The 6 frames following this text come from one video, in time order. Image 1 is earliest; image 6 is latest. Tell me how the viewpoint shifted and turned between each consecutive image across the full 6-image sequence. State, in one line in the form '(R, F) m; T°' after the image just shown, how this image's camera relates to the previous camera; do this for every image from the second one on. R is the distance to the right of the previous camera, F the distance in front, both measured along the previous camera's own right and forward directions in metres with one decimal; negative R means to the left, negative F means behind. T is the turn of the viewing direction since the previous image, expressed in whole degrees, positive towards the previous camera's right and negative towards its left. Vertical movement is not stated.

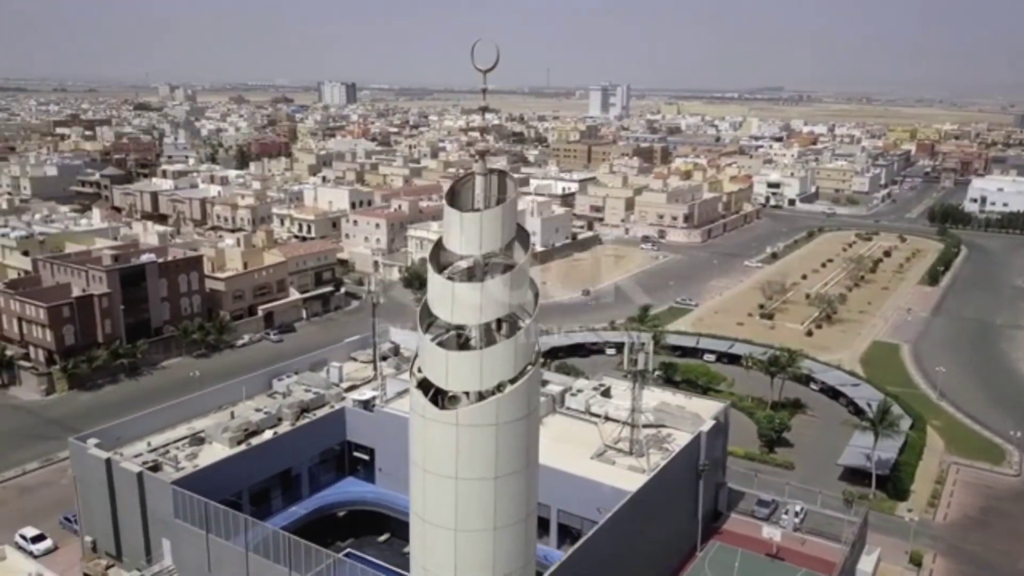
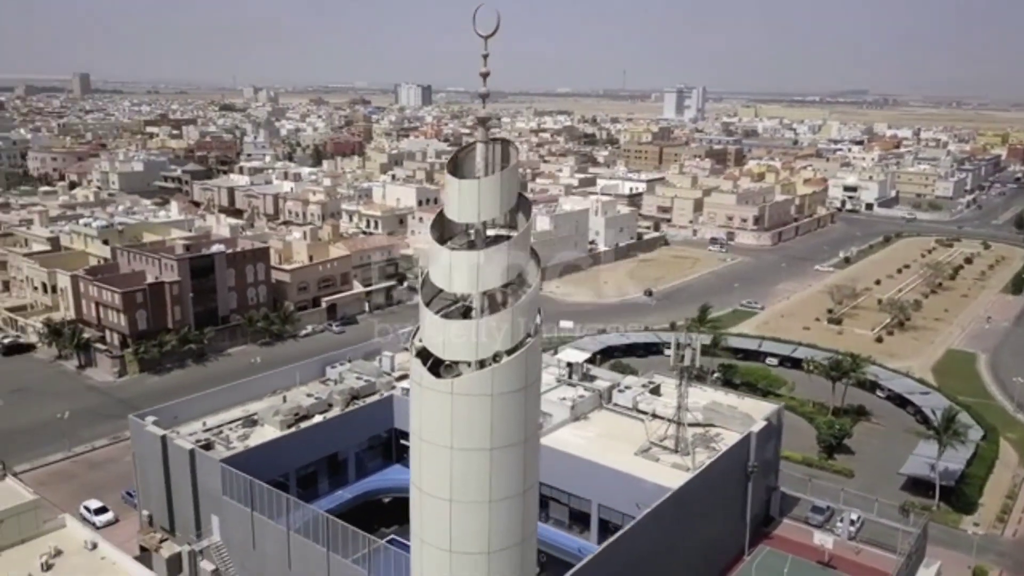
(+0.8, +0.1) m; -5°
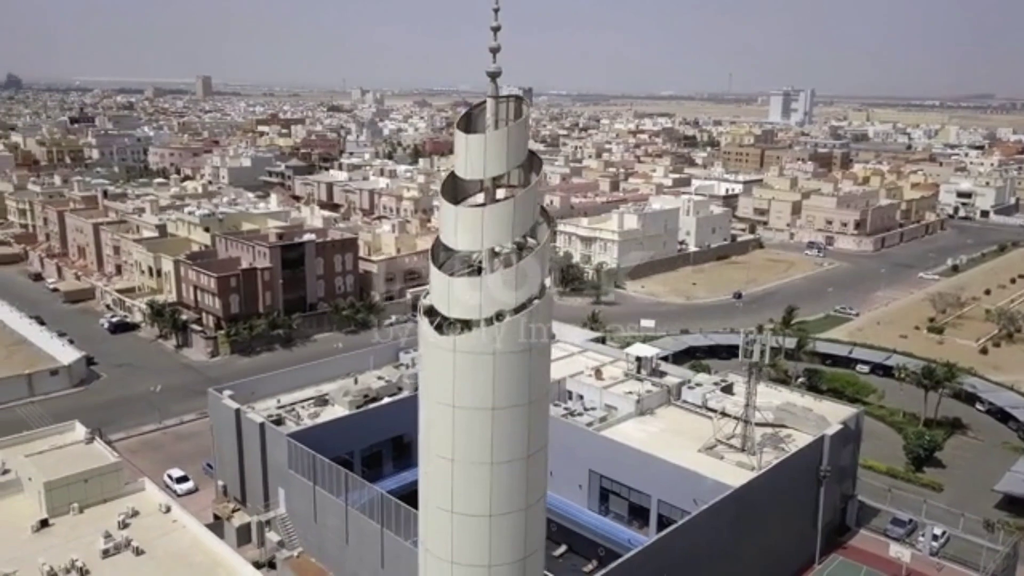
(+1.0, +0.2) m; -7°
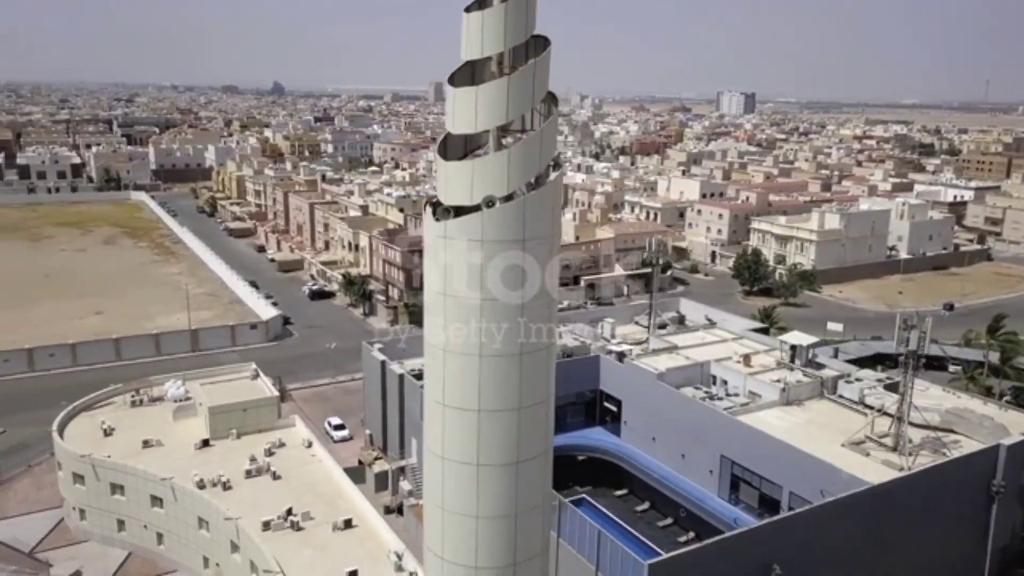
(+2.2, +0.6) m; -14°
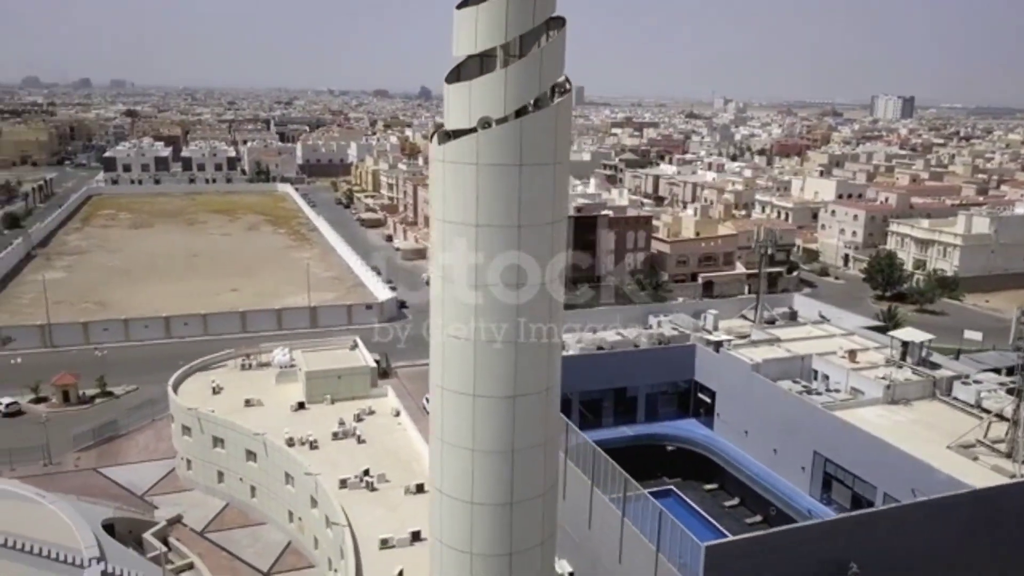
(+1.4, +0.3) m; -9°
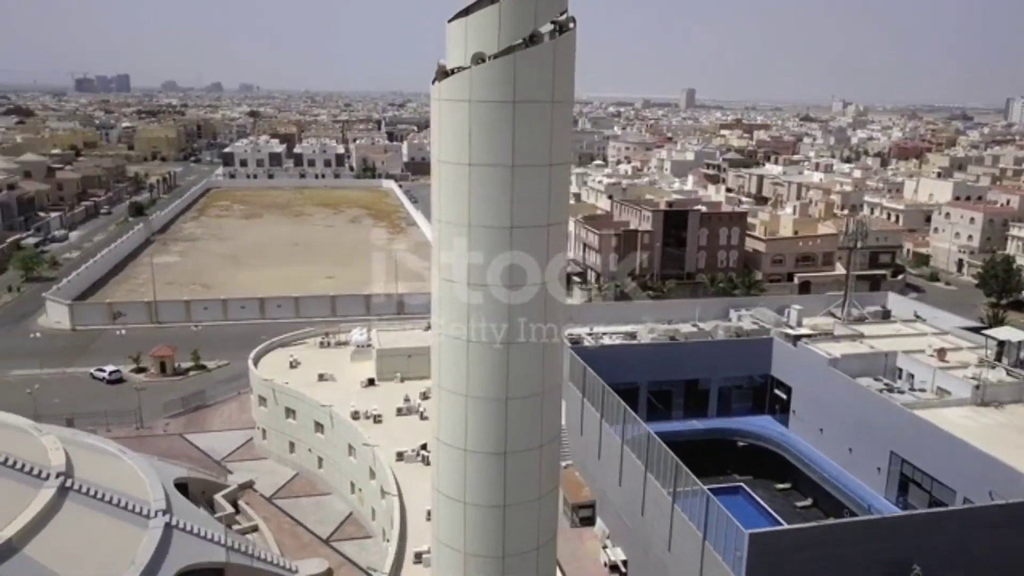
(+1.1, +0.2) m; -7°
